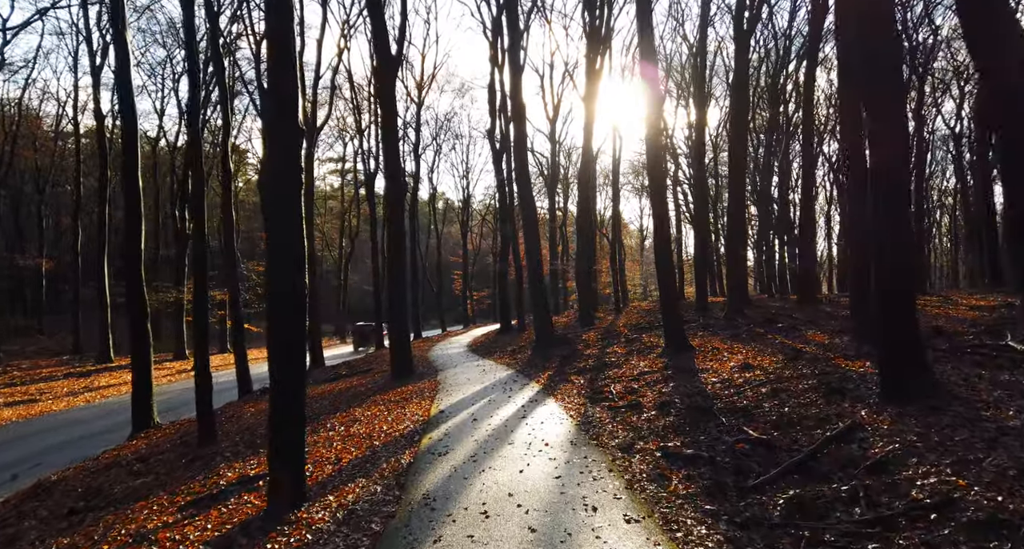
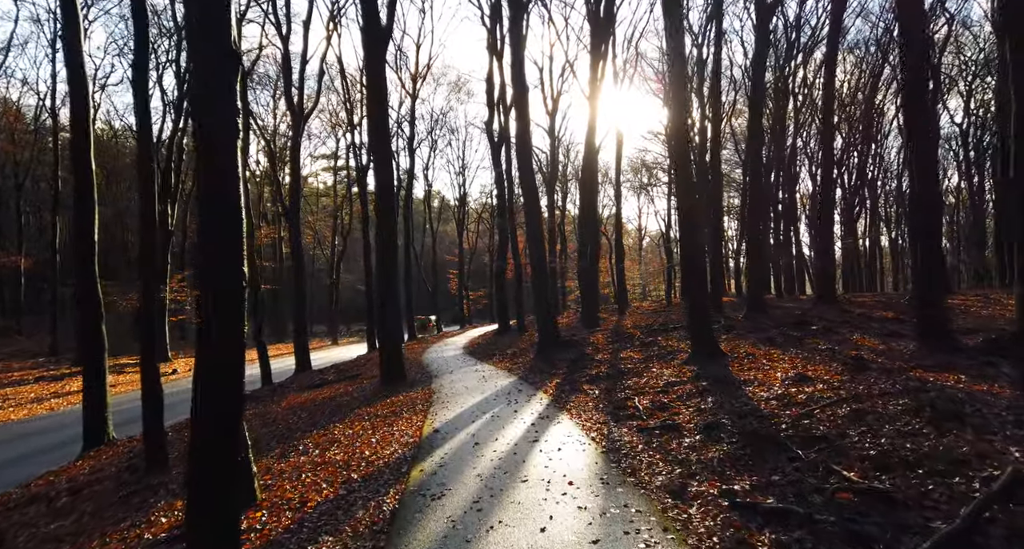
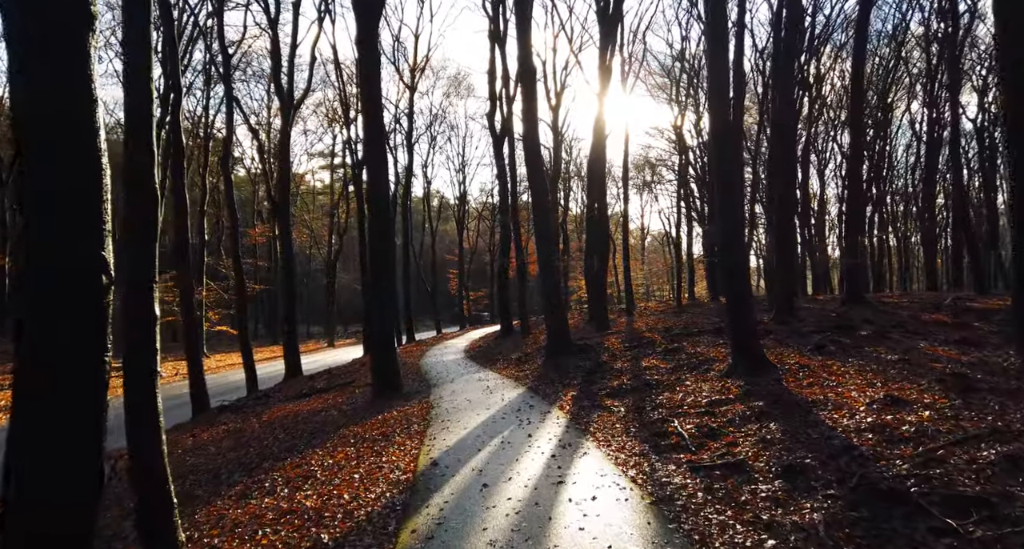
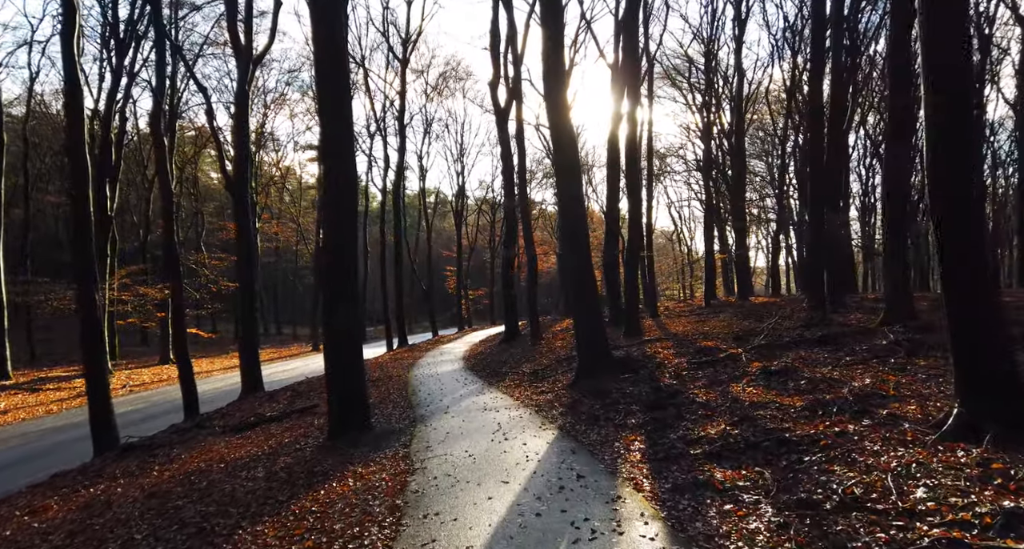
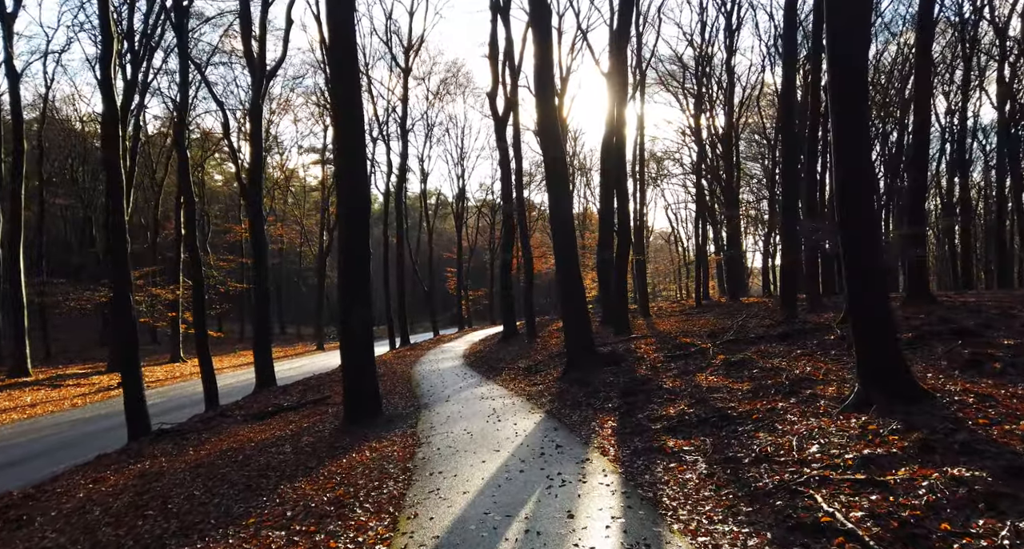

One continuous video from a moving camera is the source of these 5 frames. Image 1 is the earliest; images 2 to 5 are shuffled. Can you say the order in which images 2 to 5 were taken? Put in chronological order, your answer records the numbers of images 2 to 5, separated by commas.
2, 3, 5, 4
